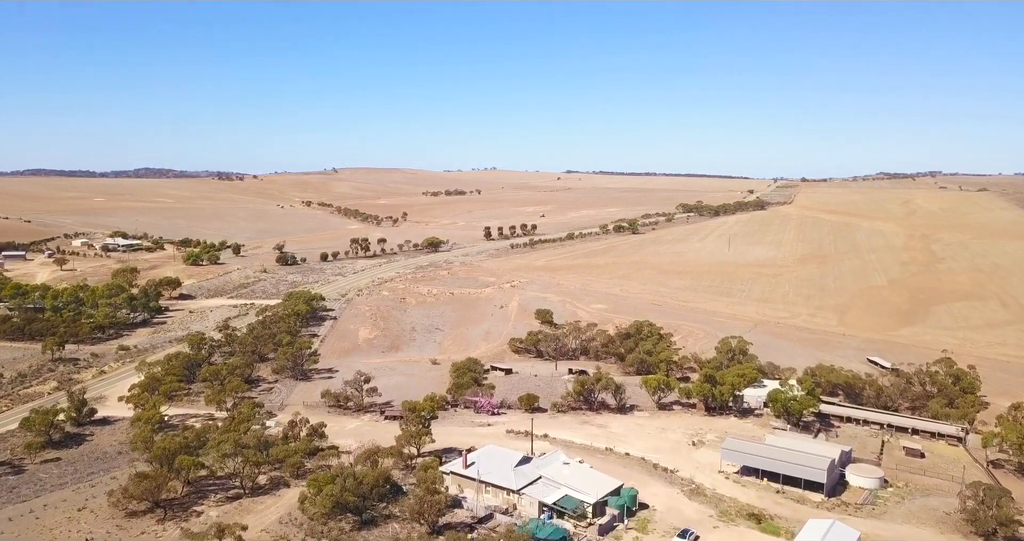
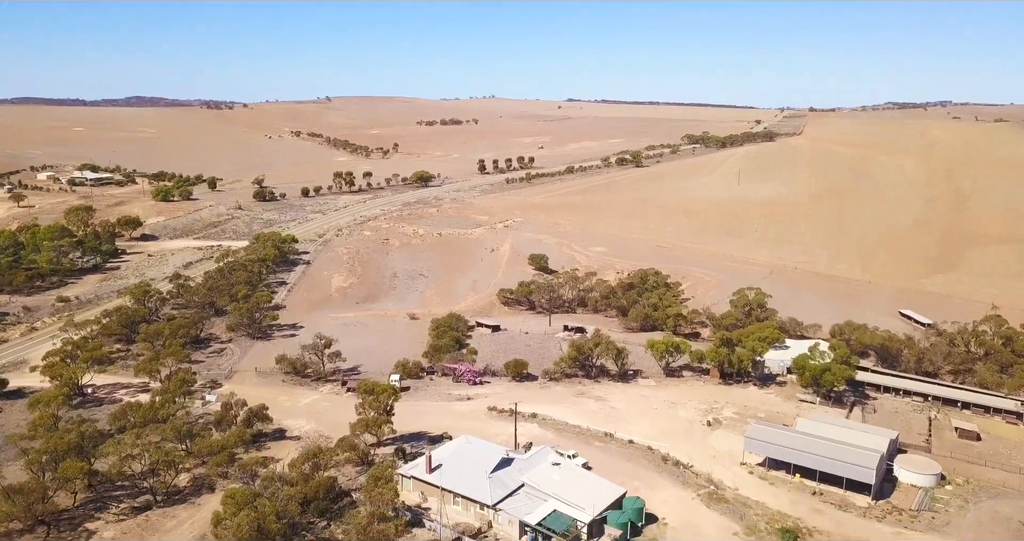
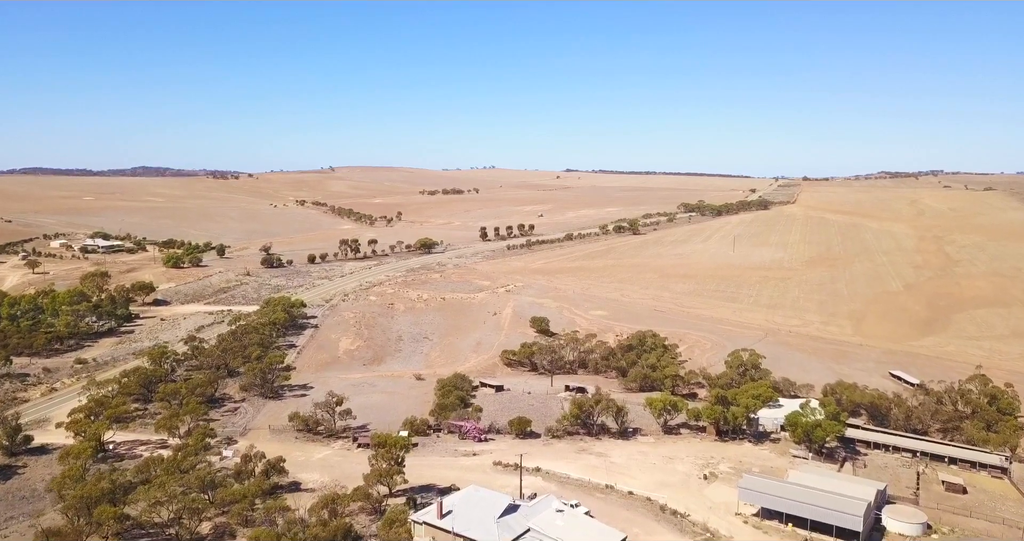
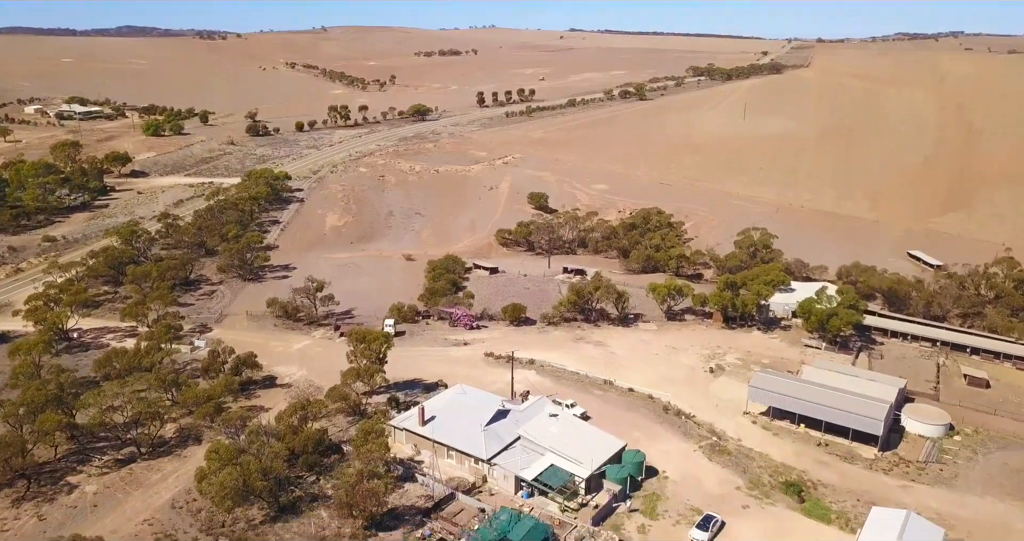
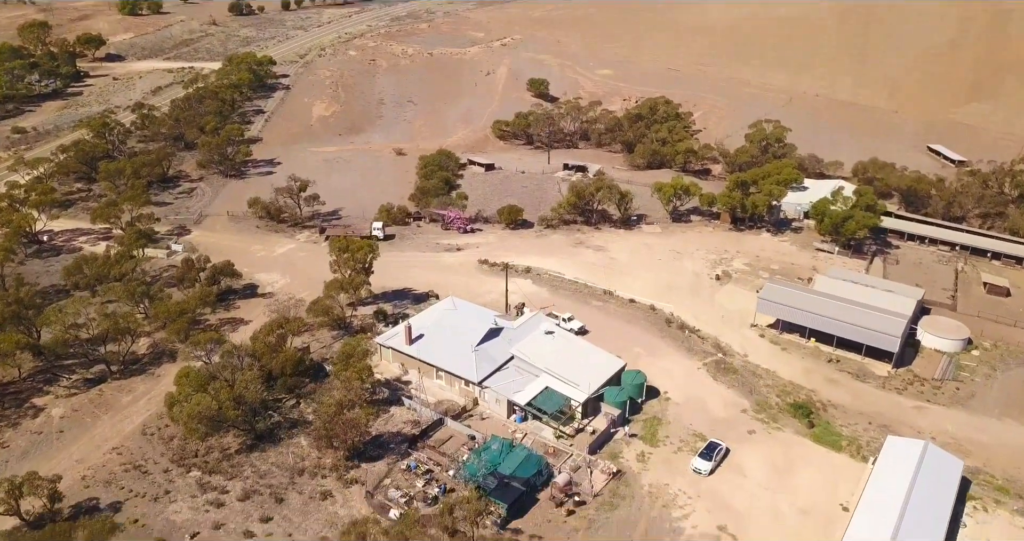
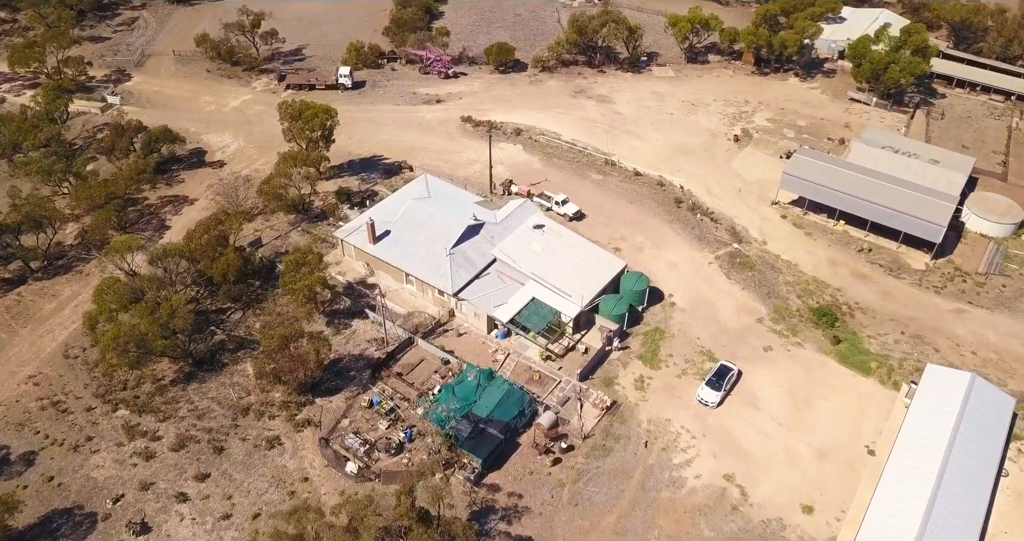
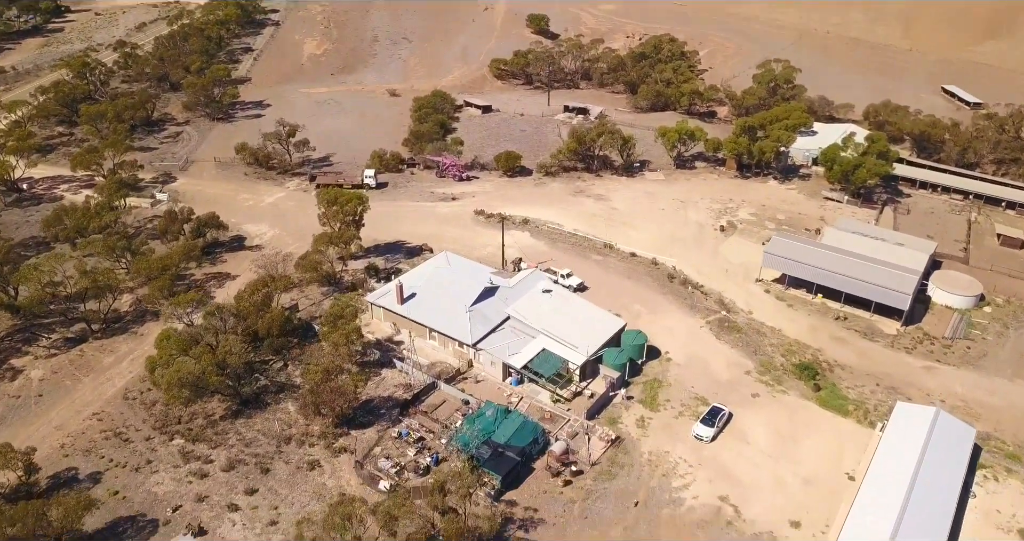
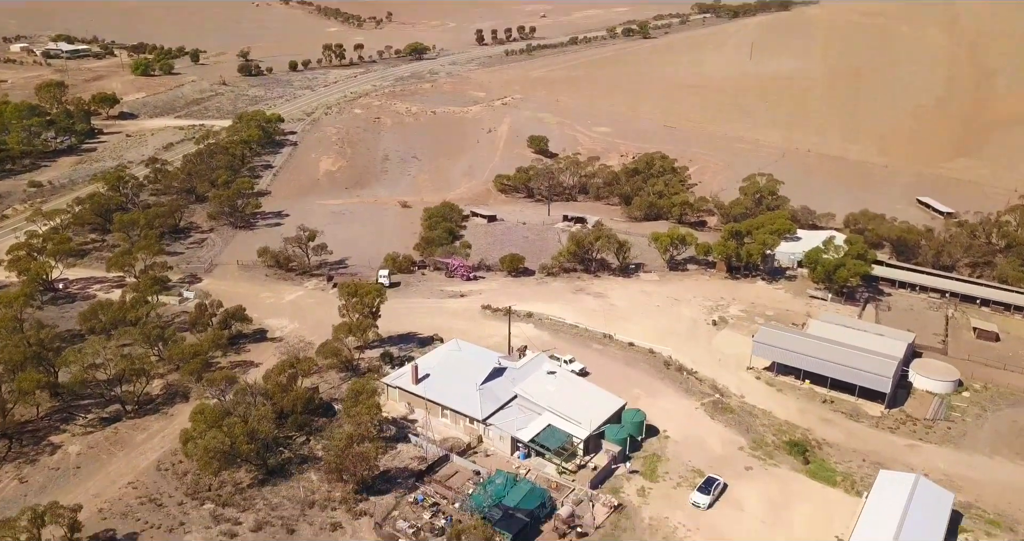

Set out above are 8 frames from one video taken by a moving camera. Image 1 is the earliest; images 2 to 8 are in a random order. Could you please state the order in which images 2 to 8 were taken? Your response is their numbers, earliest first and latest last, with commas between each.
3, 2, 4, 8, 5, 7, 6
